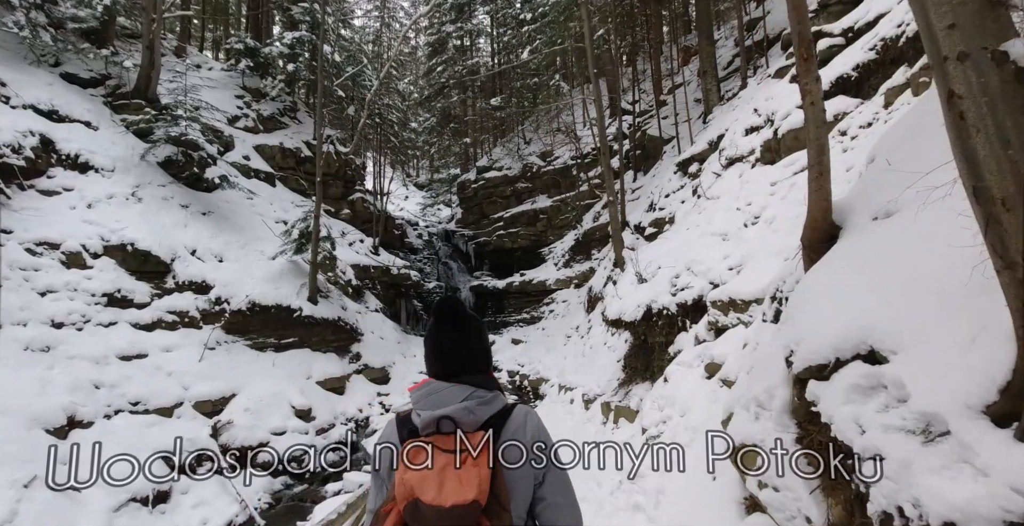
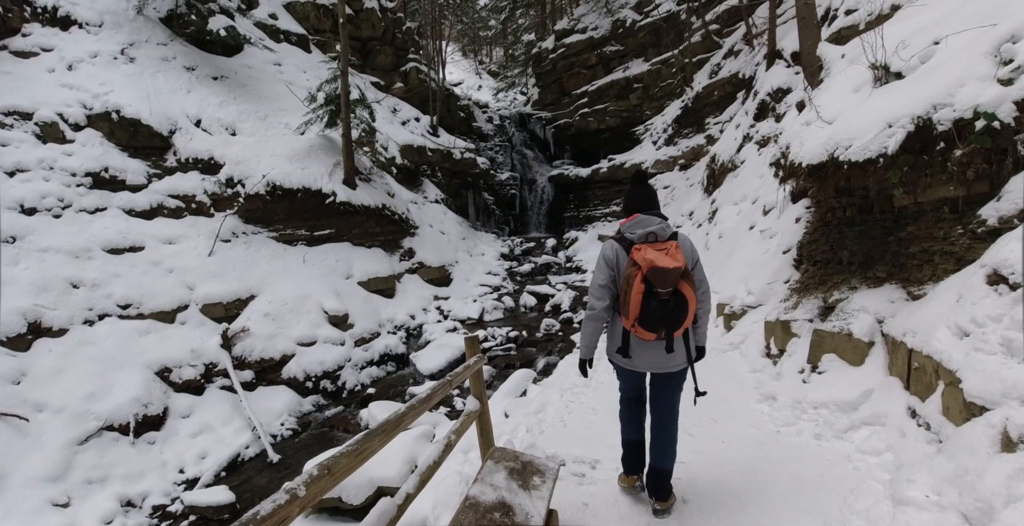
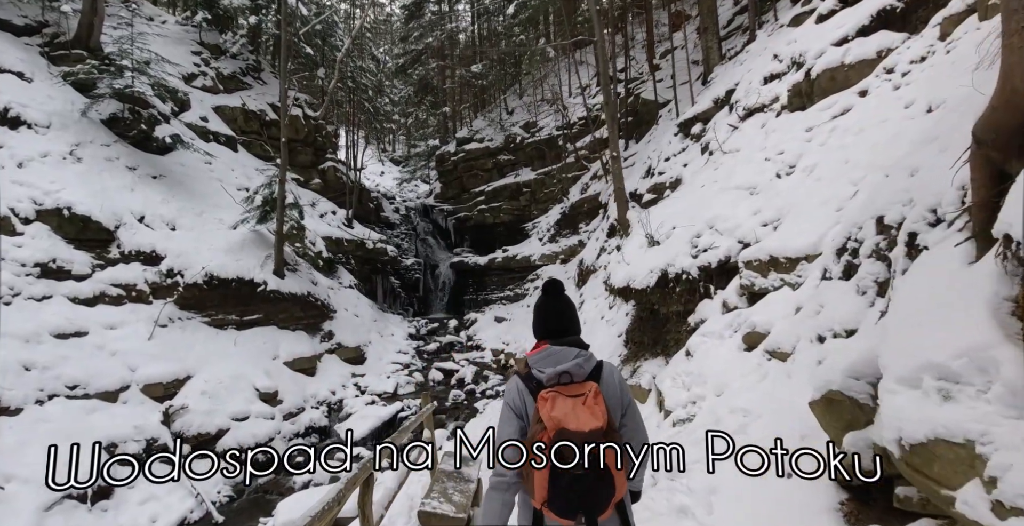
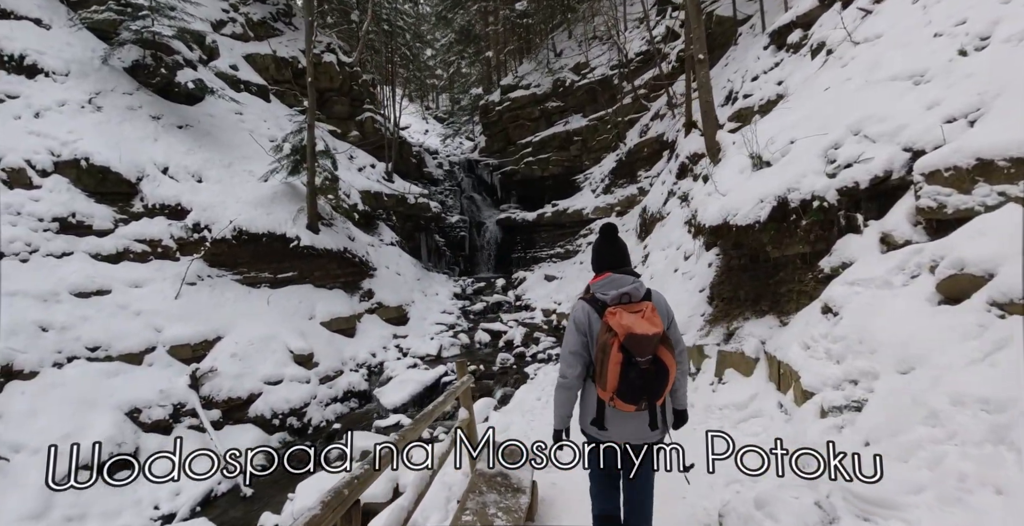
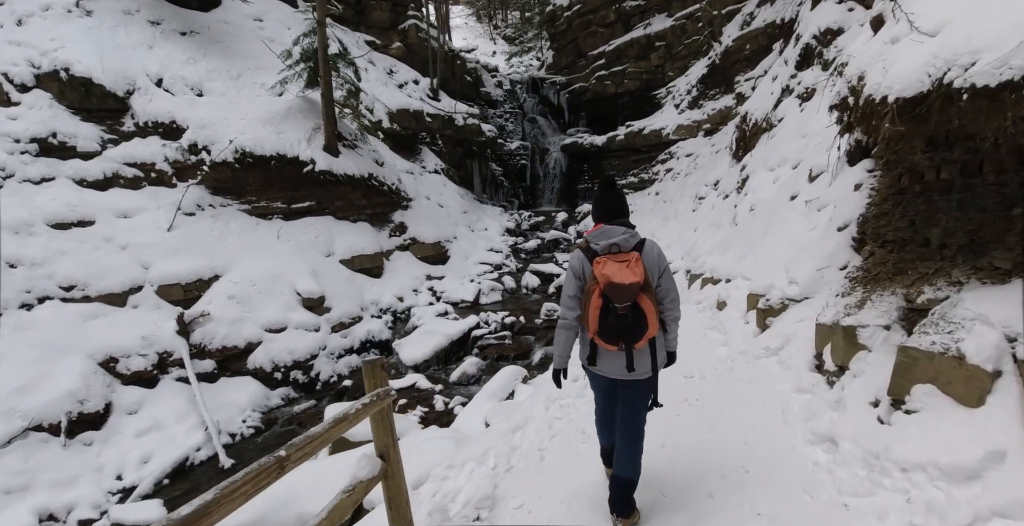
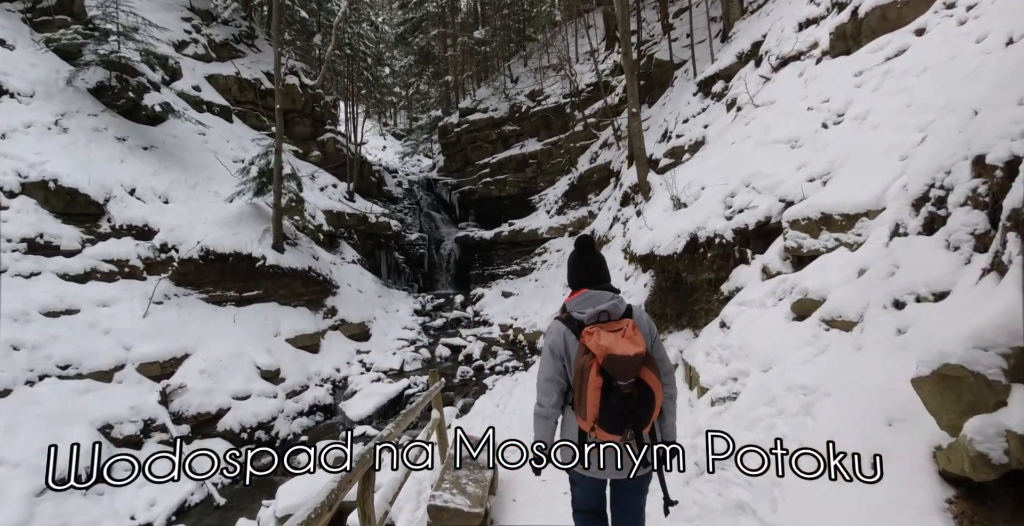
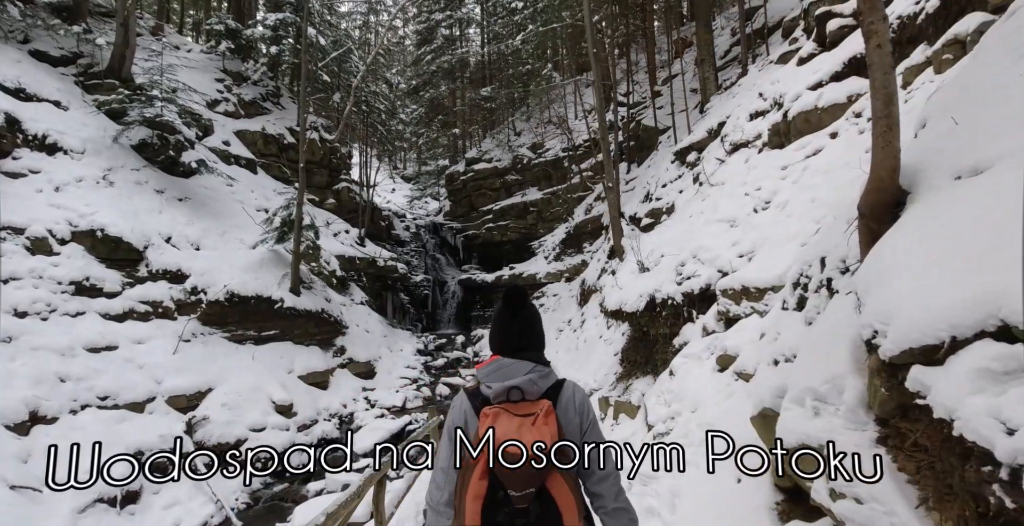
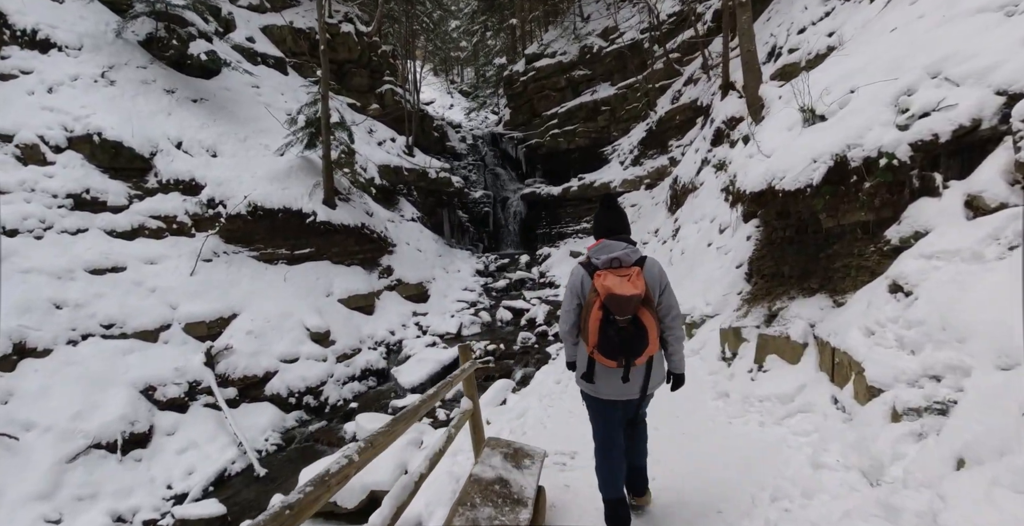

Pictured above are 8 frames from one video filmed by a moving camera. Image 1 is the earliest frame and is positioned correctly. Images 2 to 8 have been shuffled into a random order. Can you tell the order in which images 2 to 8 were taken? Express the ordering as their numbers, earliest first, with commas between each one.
7, 3, 6, 4, 8, 2, 5
